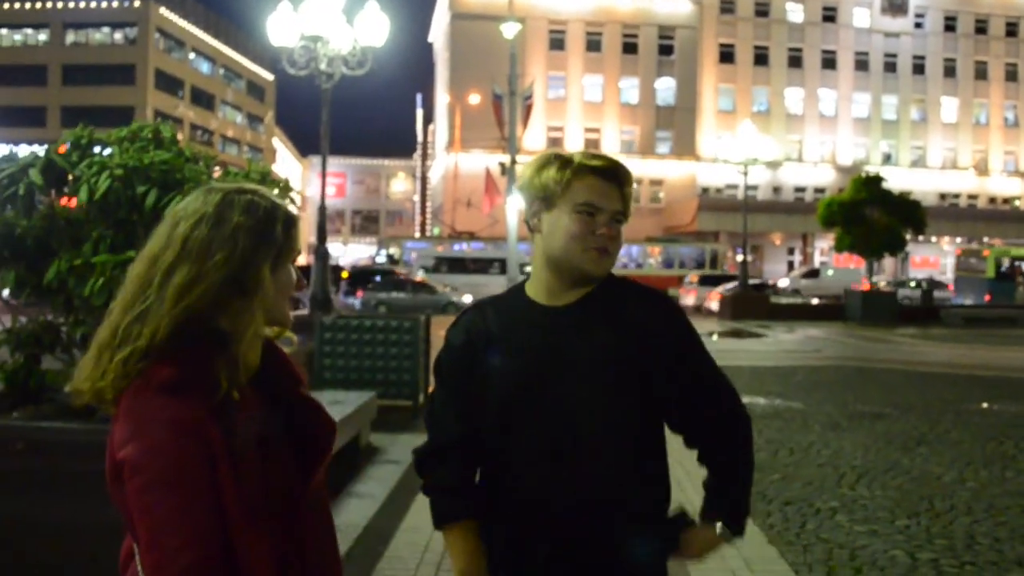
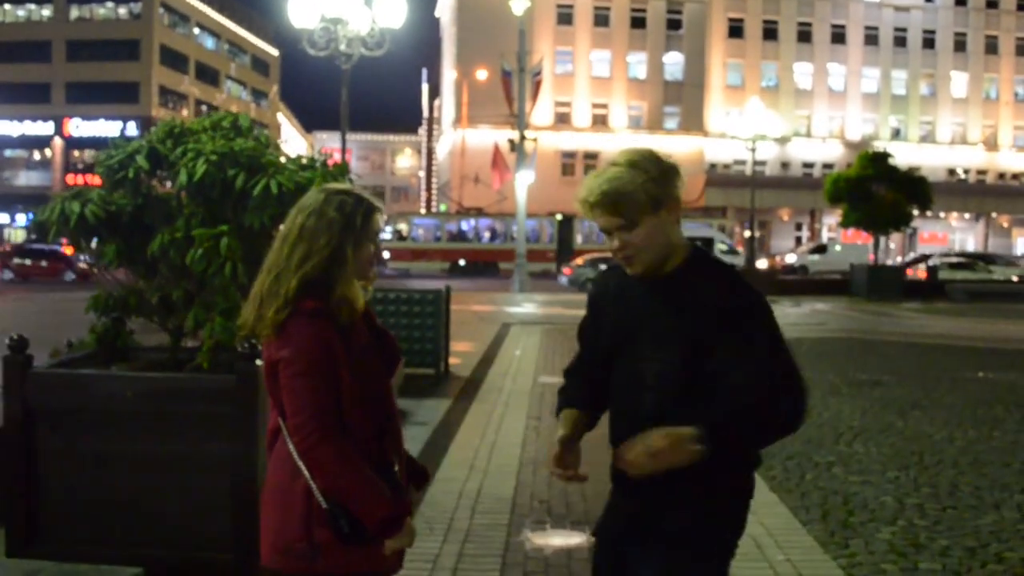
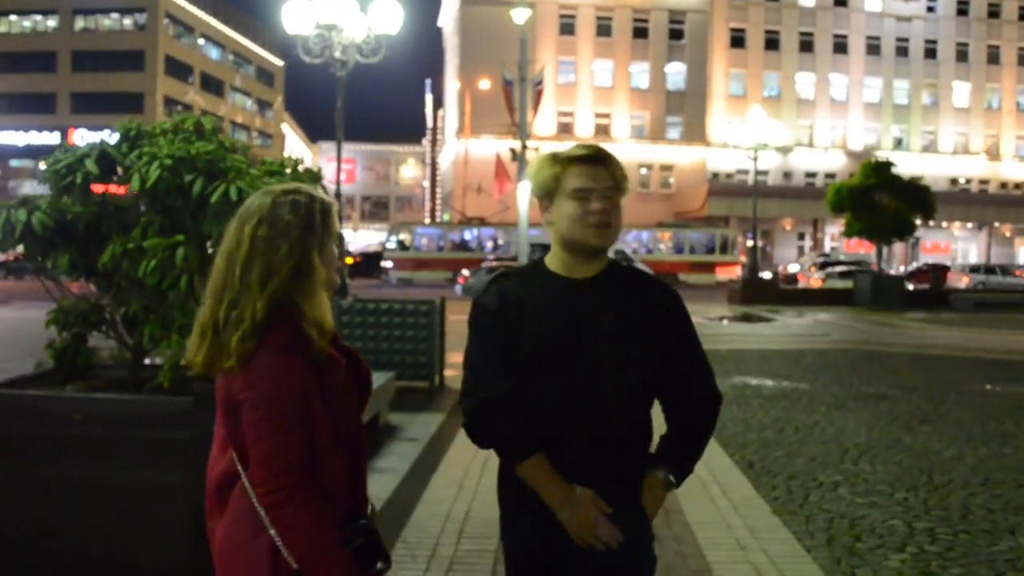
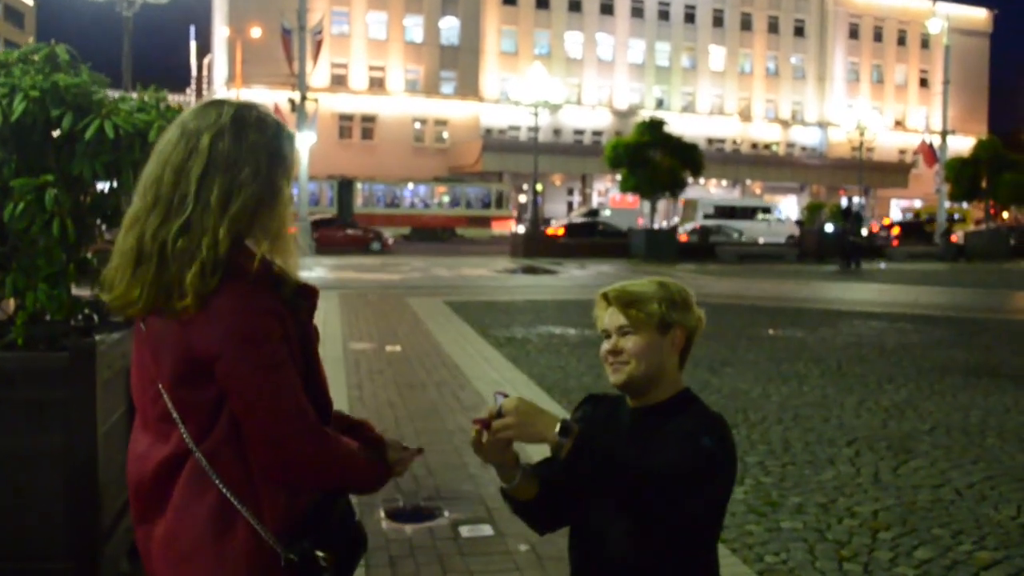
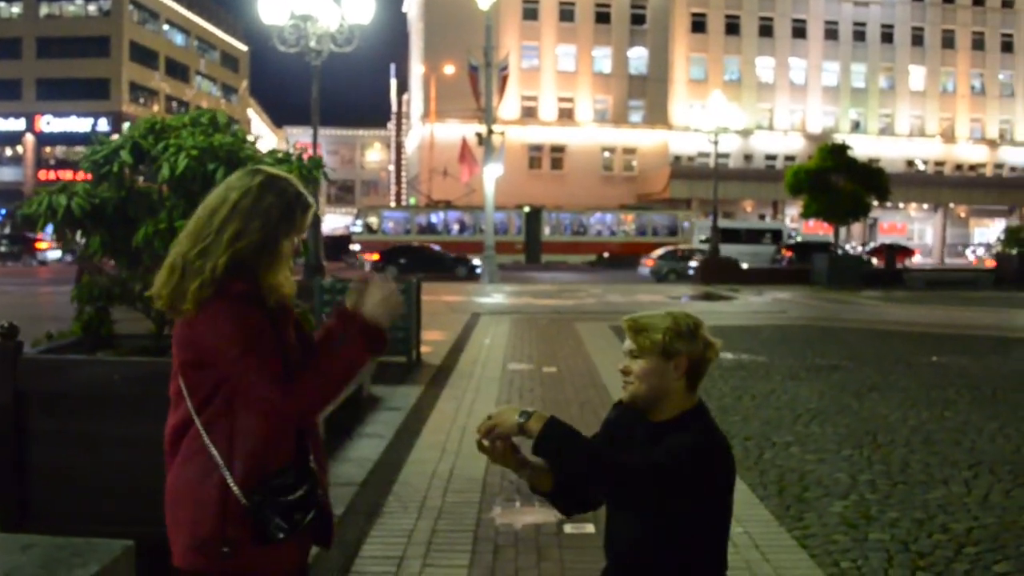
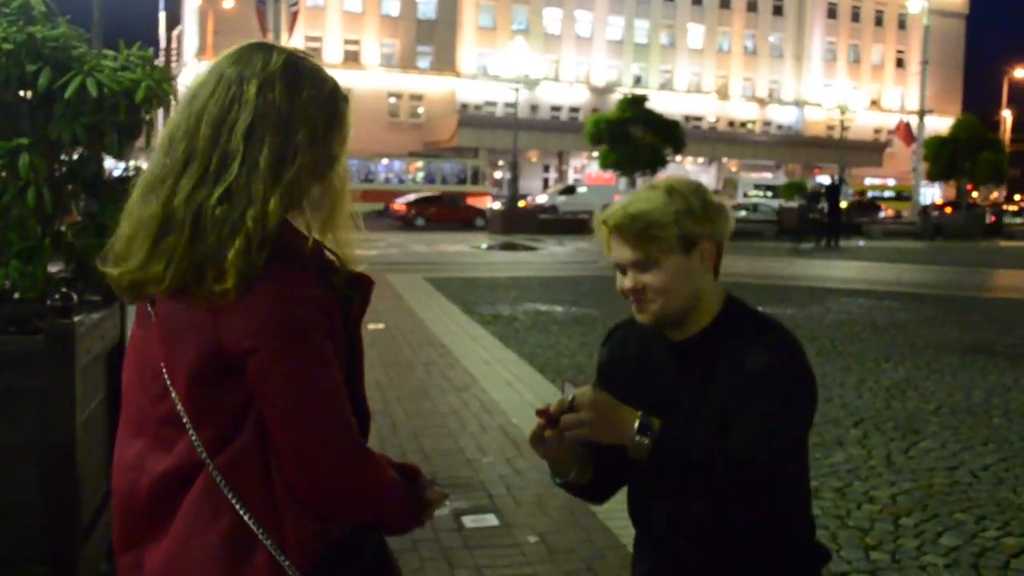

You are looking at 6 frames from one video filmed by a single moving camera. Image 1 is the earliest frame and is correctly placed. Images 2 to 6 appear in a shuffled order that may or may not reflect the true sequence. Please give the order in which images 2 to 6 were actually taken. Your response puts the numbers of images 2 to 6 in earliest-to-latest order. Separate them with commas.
3, 2, 5, 4, 6
